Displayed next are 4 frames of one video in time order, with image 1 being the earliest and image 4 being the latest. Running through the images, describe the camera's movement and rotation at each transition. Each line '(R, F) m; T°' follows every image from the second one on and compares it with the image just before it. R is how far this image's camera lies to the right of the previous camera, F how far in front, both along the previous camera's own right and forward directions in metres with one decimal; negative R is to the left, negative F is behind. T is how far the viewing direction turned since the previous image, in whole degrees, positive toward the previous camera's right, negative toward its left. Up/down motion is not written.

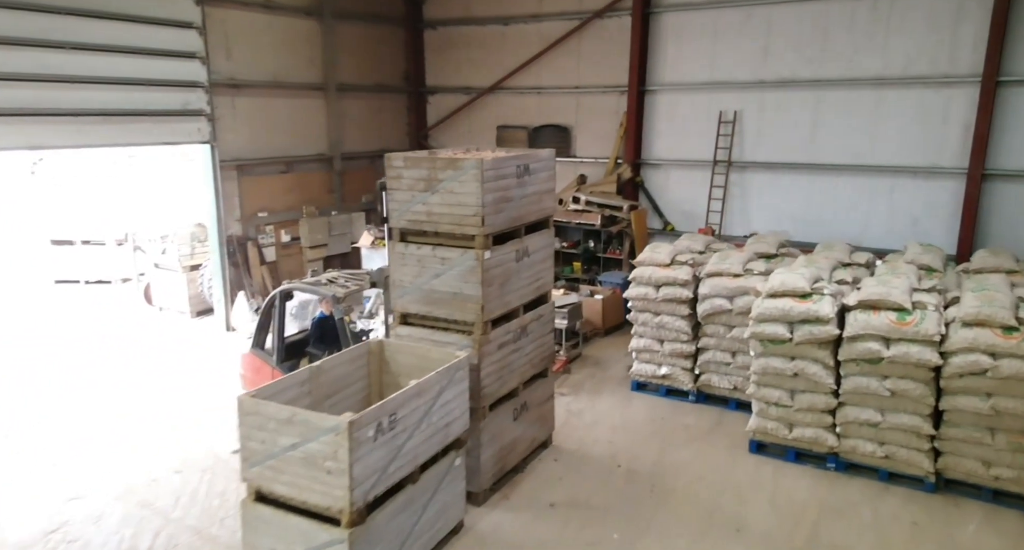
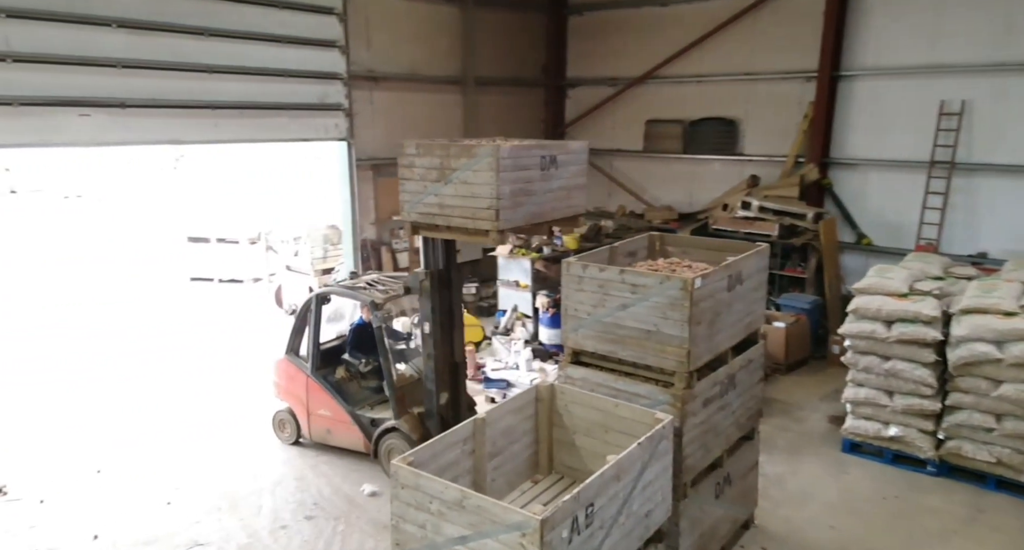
(-0.5, +1.0) m; -9°
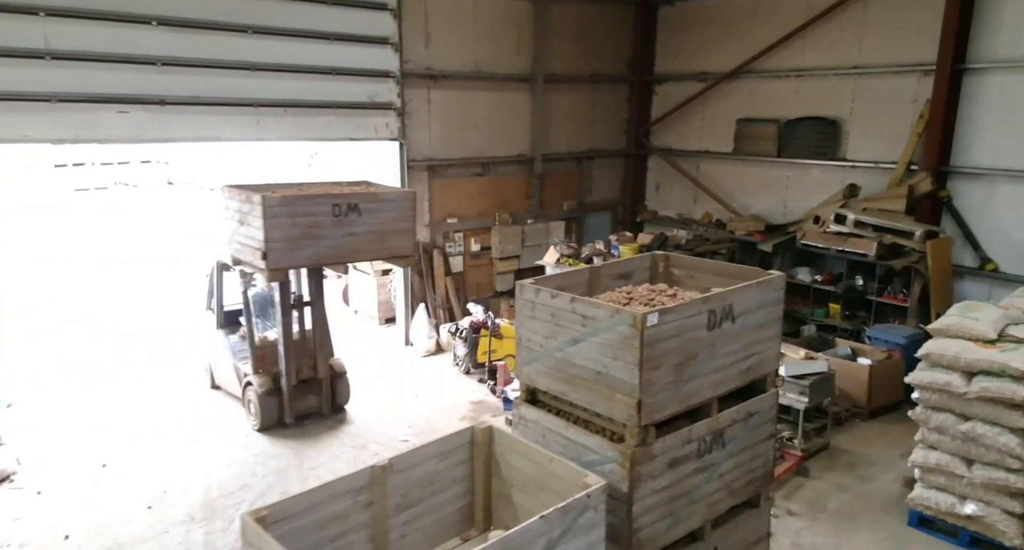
(+0.8, +0.6) m; -11°
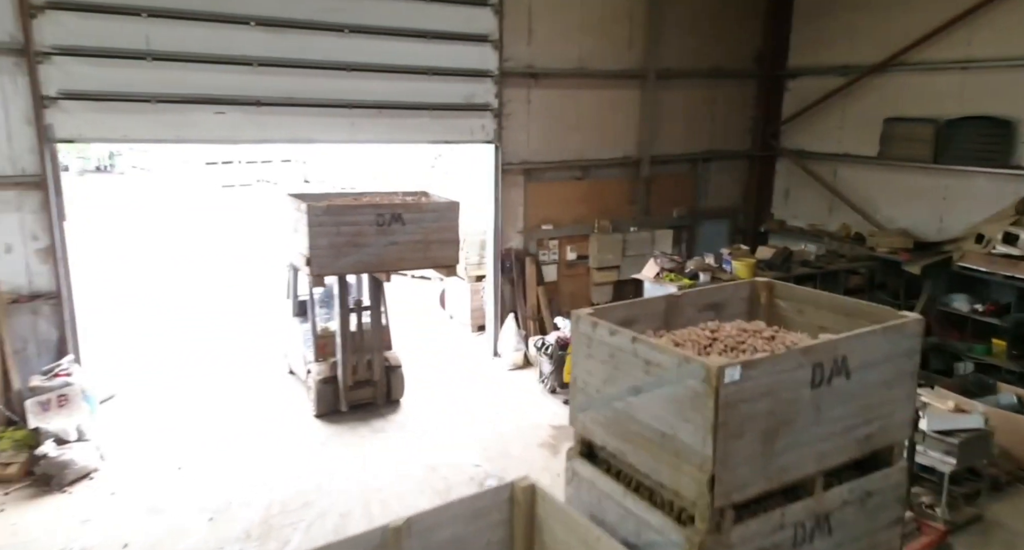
(+0.3, +0.5) m; -10°
